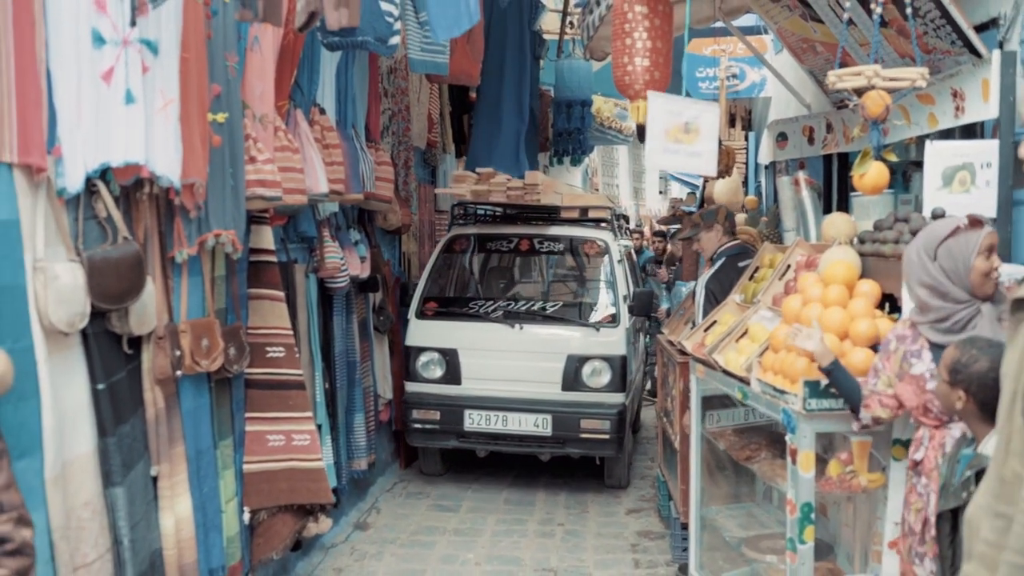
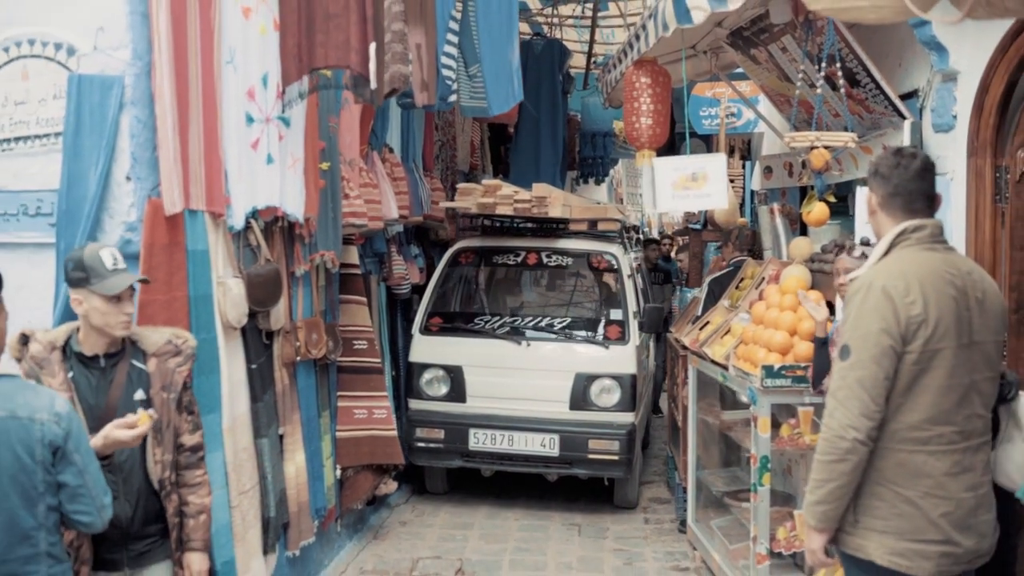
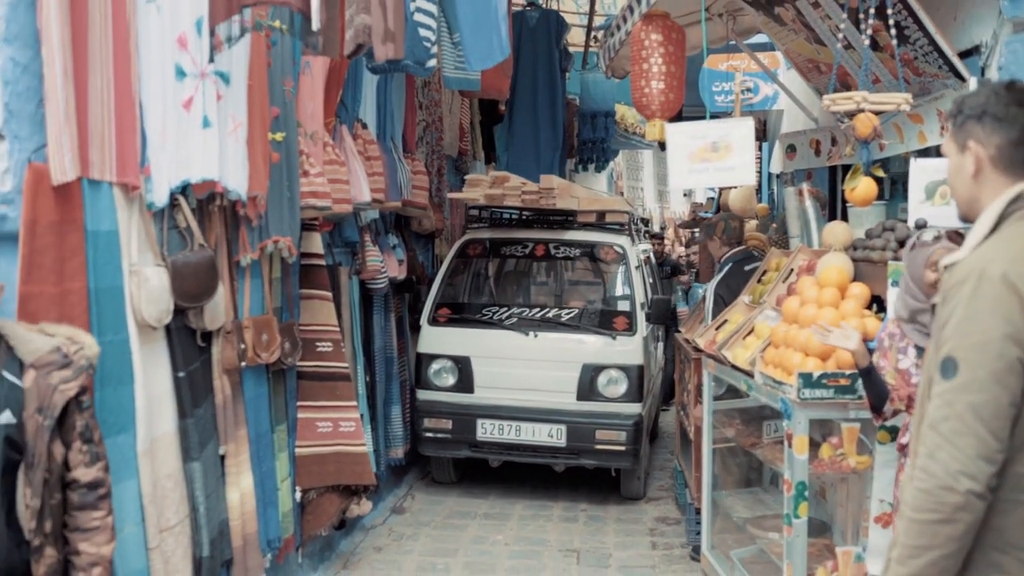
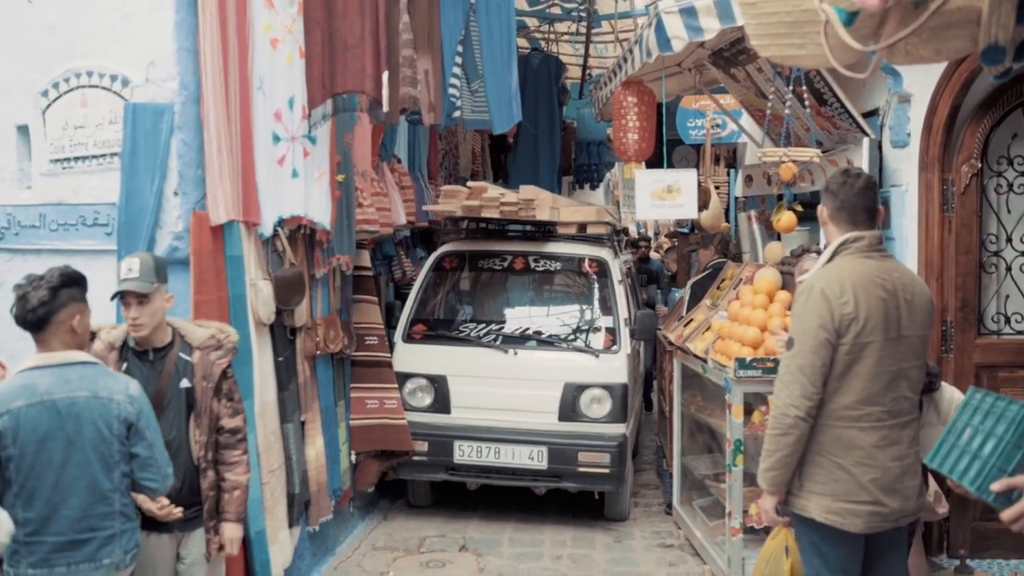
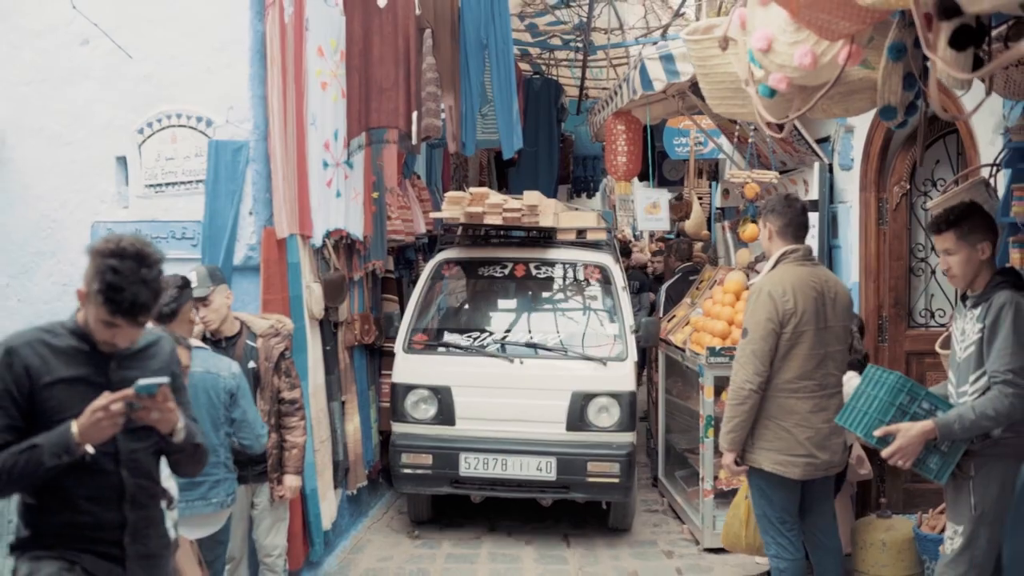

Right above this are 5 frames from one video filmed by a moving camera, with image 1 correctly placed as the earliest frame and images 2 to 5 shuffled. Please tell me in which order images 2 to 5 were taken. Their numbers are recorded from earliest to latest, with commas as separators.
3, 2, 4, 5
